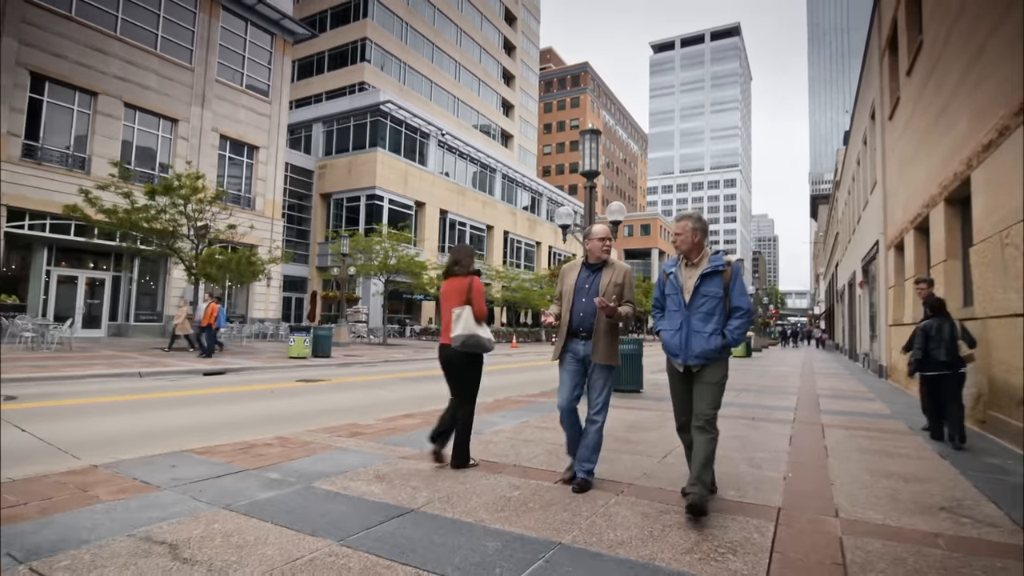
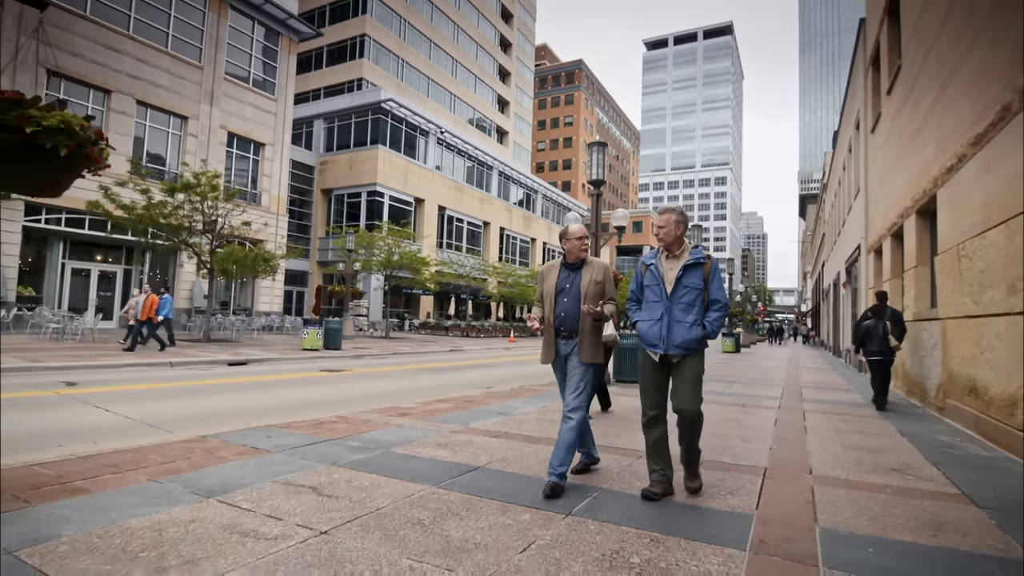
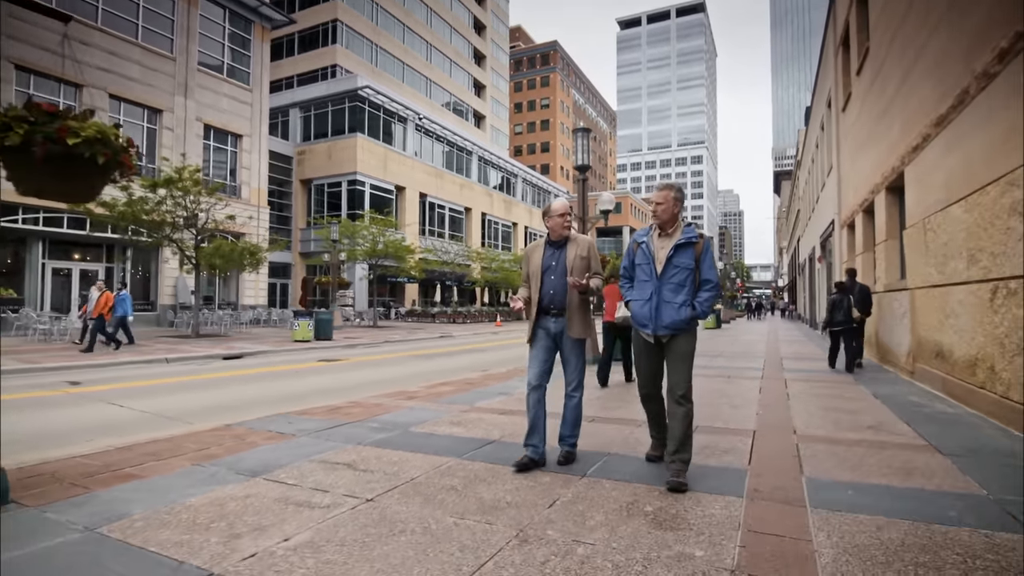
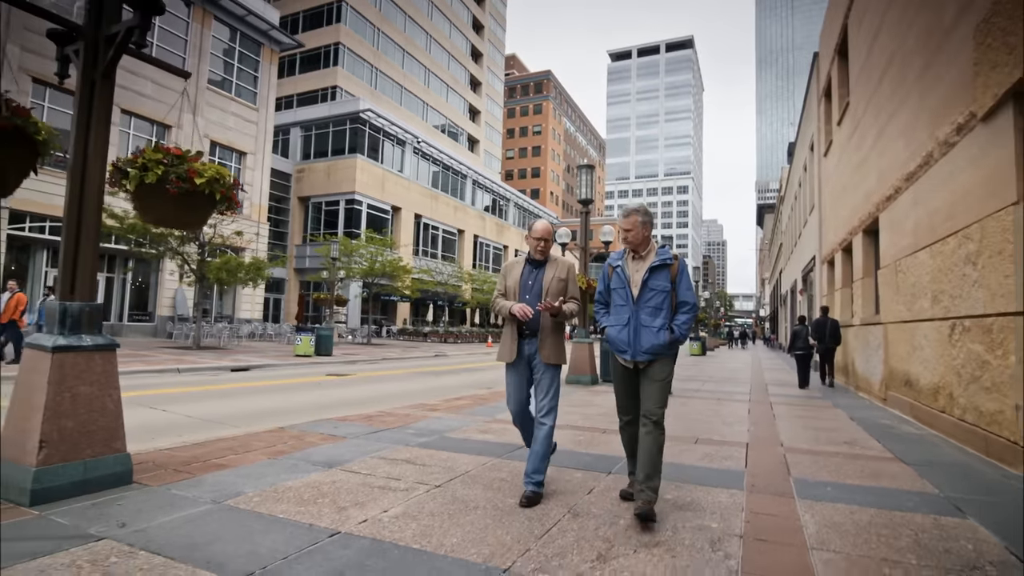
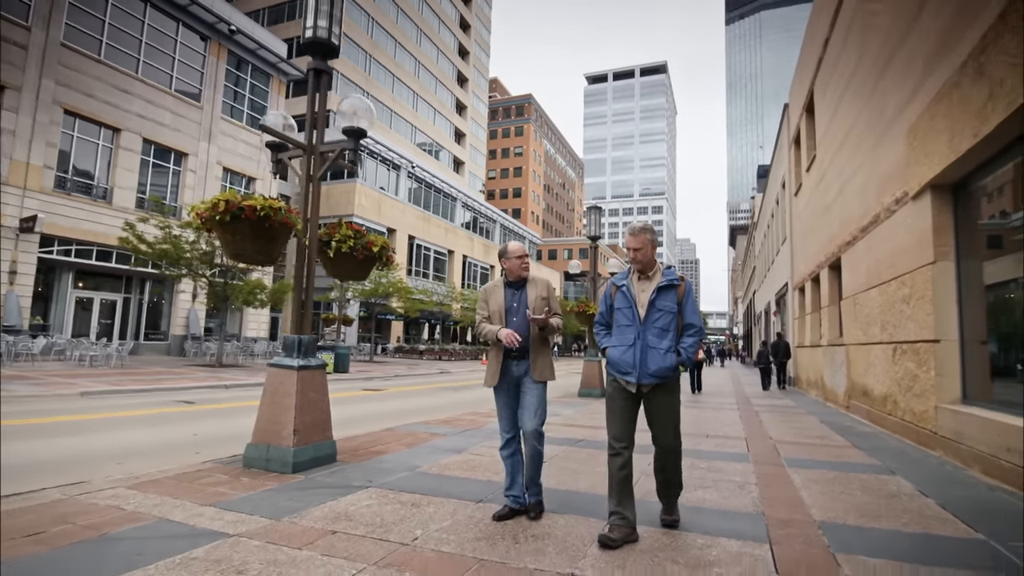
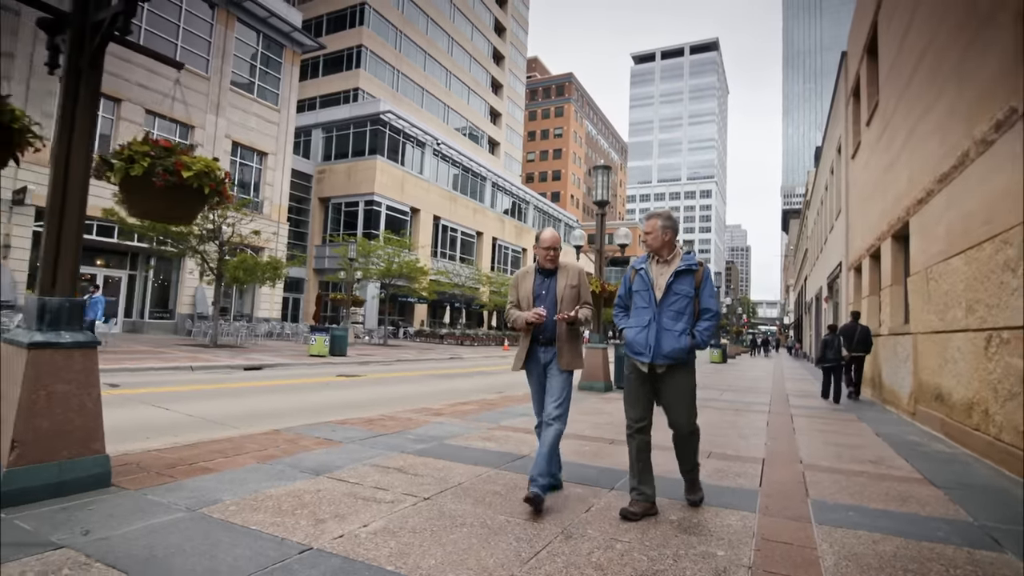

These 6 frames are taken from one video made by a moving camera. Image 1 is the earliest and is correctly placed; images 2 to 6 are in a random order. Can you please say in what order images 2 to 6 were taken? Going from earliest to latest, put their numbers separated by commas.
2, 3, 6, 4, 5
